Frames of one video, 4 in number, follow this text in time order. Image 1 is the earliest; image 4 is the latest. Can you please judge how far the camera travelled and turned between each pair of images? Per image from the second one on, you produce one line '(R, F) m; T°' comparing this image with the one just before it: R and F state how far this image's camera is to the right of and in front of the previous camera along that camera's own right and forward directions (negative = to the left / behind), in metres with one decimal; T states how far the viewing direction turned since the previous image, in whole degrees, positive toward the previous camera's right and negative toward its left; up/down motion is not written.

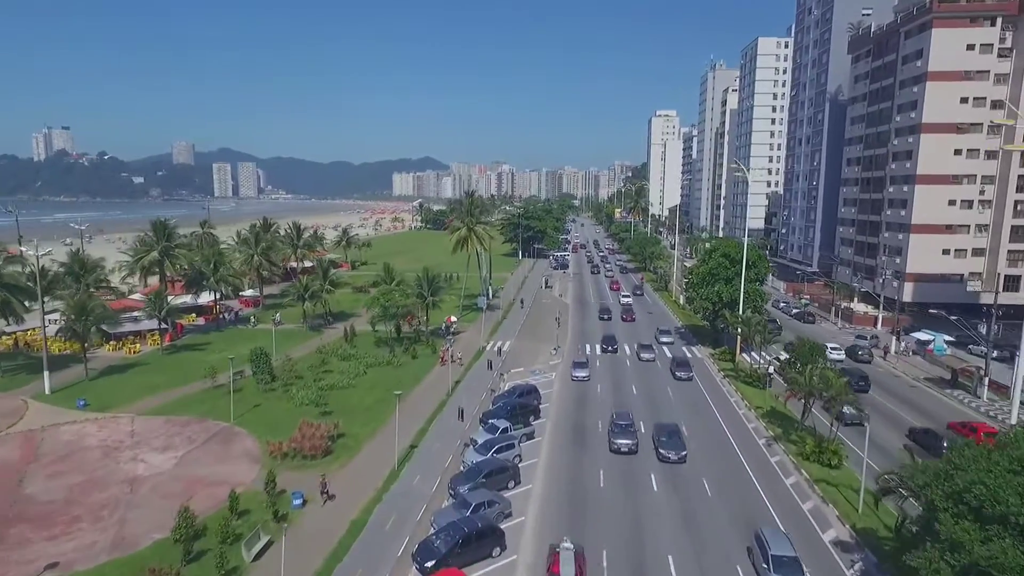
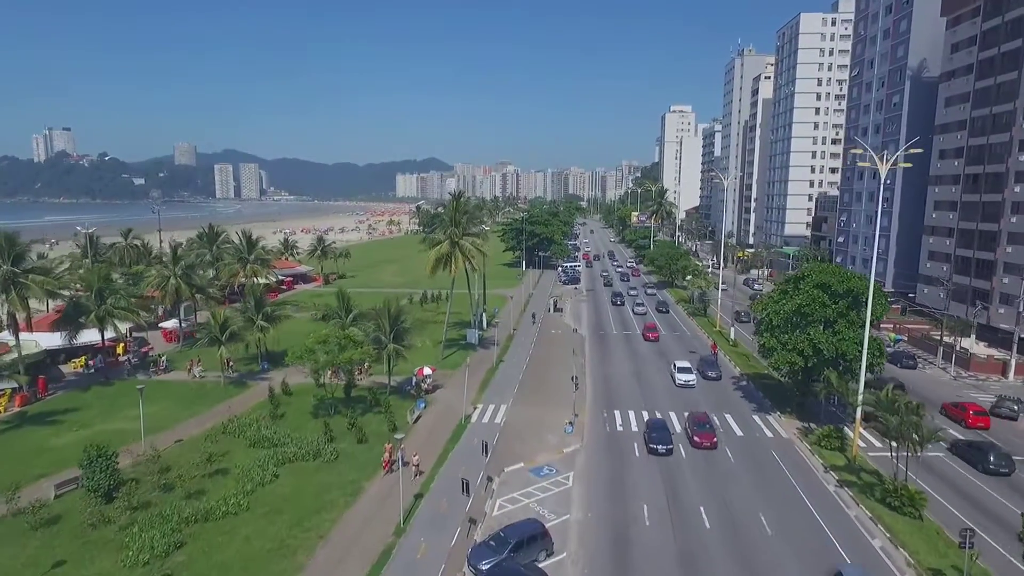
(+0.6, +17.4) m; -1°
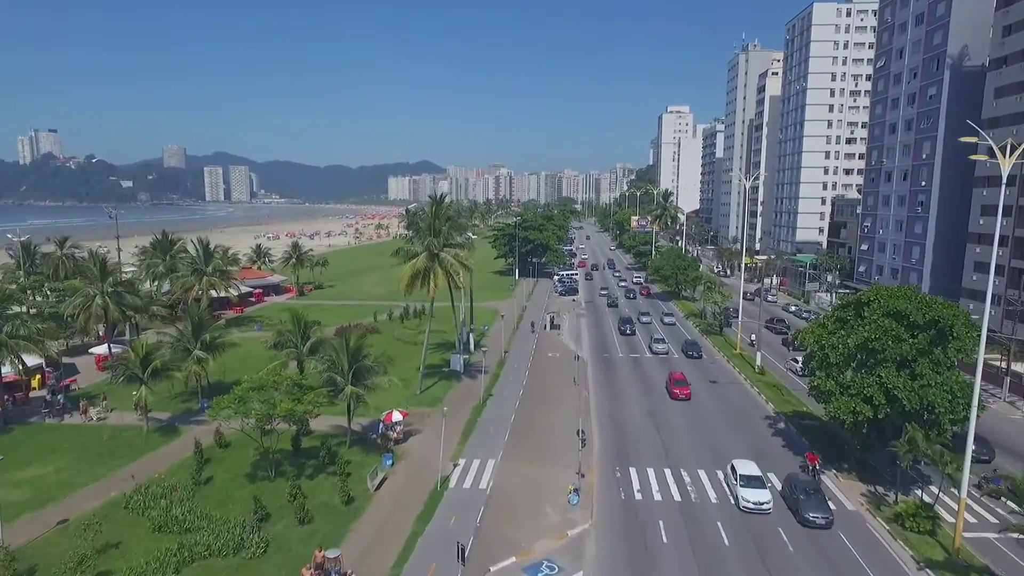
(+0.2, +8.2) m; +1°
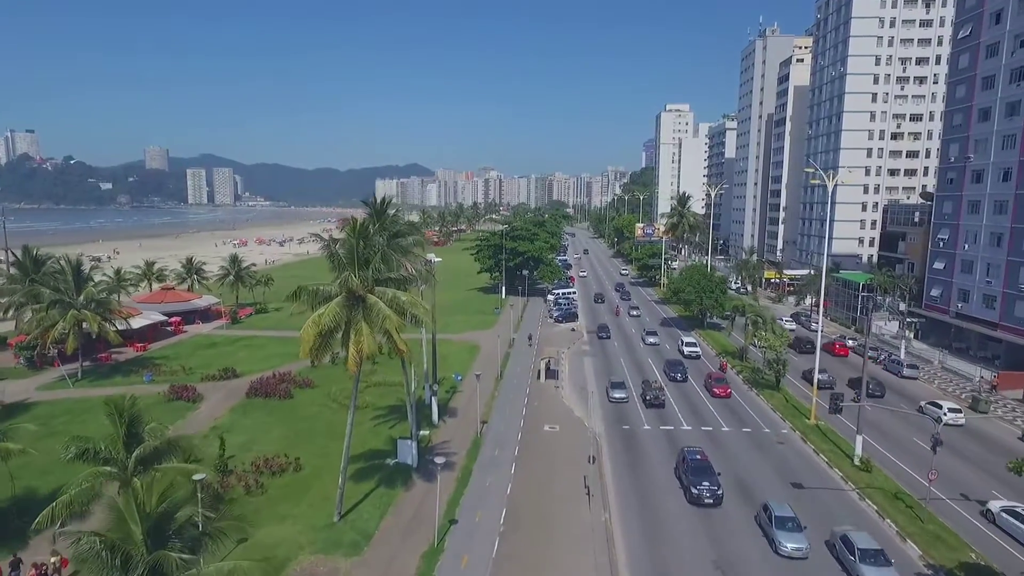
(+0.6, +16.9) m; +1°
